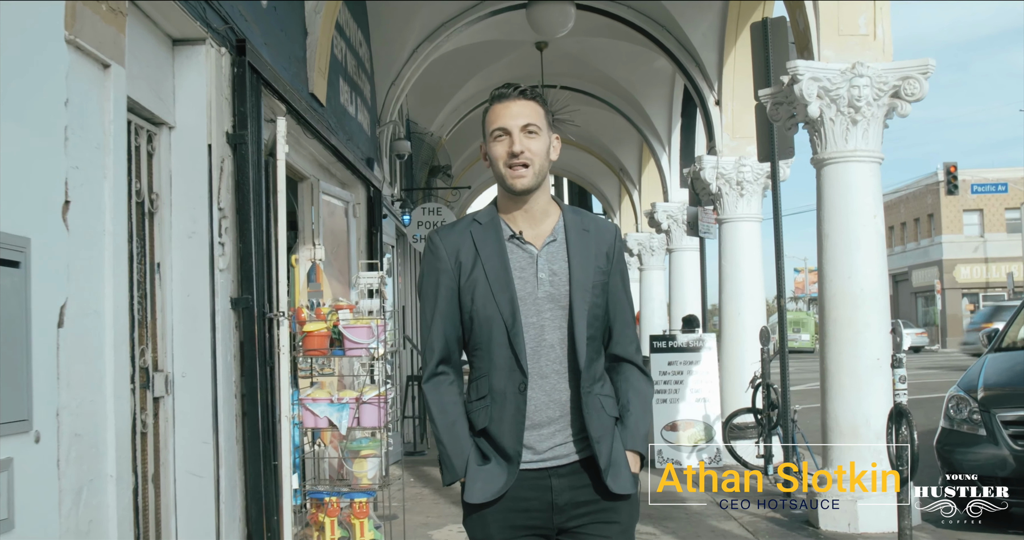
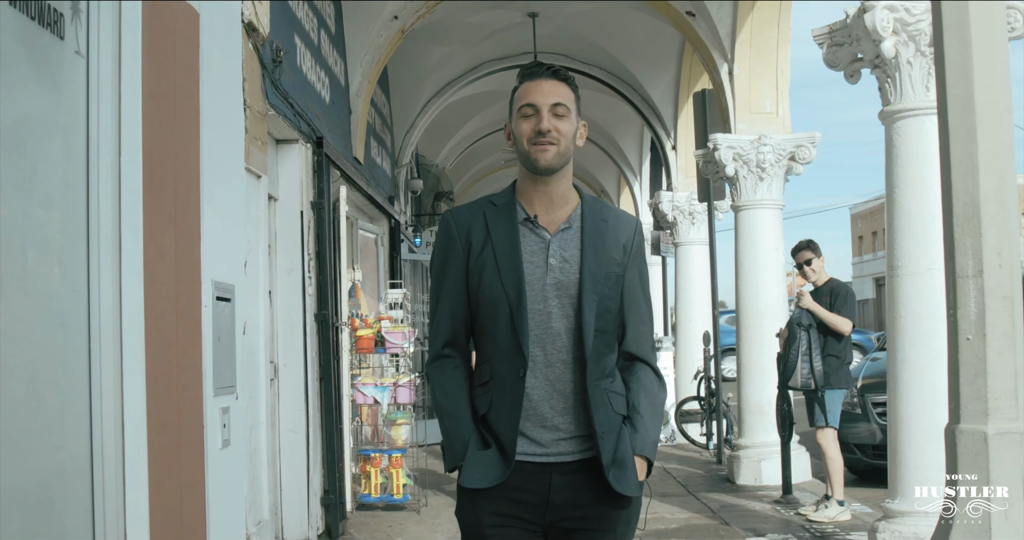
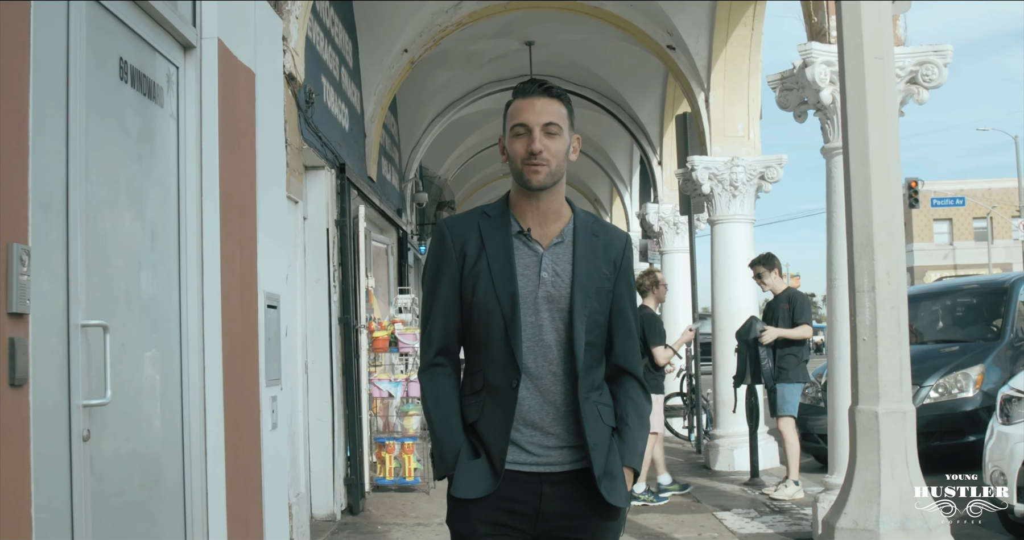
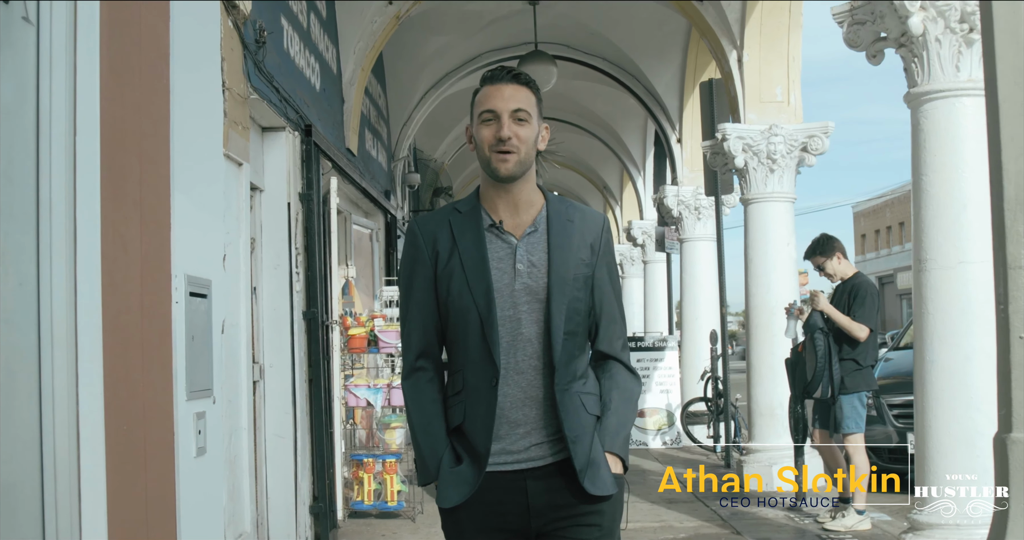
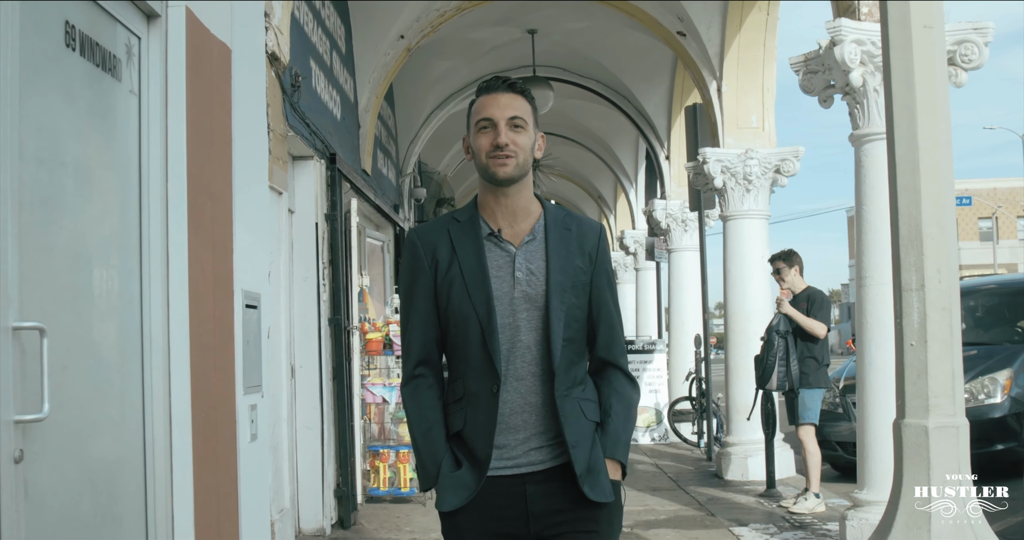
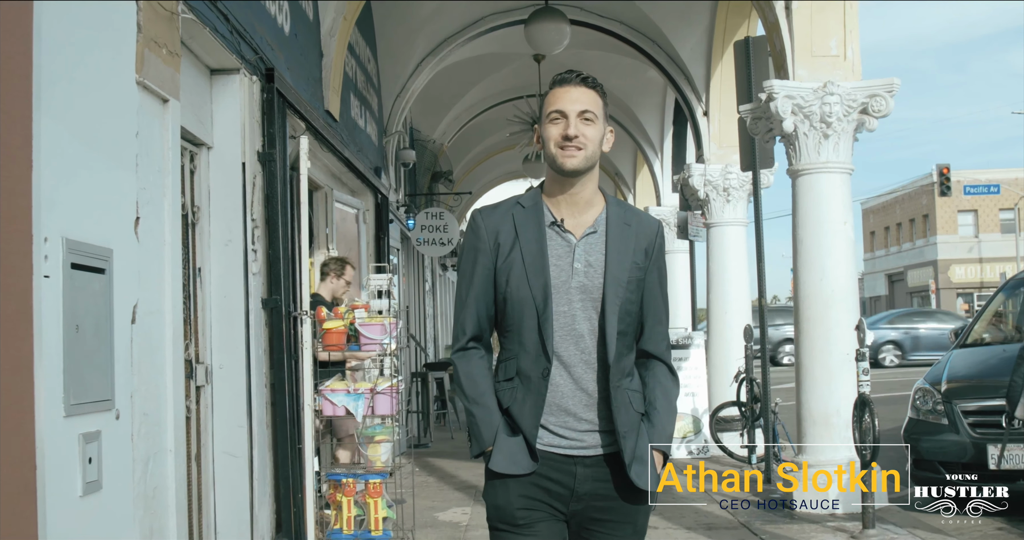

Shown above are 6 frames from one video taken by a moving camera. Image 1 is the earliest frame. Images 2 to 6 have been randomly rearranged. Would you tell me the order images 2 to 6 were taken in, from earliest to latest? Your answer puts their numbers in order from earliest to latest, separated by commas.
6, 4, 2, 5, 3
